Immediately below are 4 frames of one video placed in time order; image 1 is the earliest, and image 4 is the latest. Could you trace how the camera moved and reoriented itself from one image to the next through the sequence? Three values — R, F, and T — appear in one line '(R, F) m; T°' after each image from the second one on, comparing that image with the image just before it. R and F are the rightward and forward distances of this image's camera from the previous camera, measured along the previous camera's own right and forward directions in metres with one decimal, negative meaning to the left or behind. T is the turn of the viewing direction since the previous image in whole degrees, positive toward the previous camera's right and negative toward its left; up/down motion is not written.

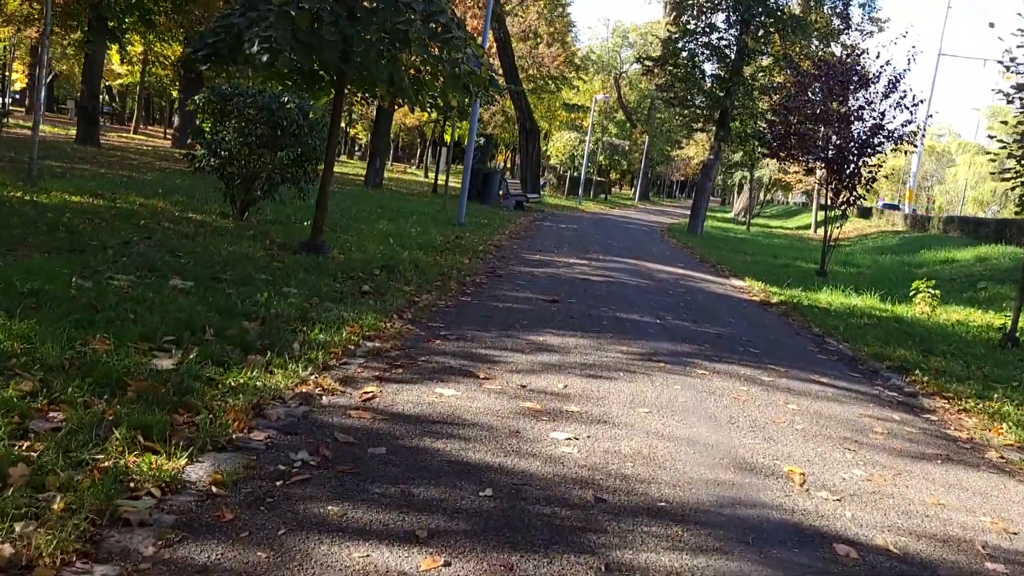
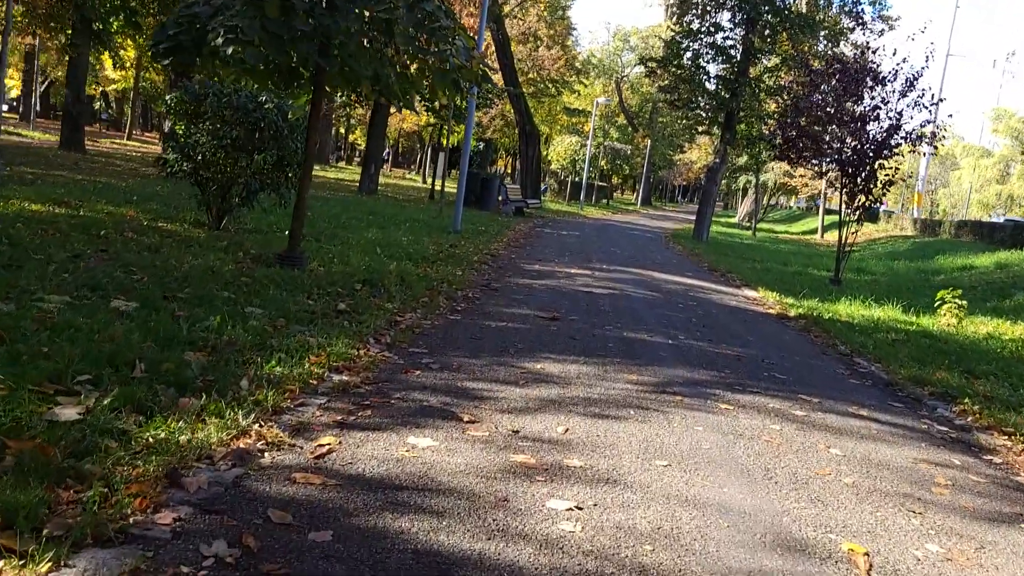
(+0.1, +0.9) m; 0°
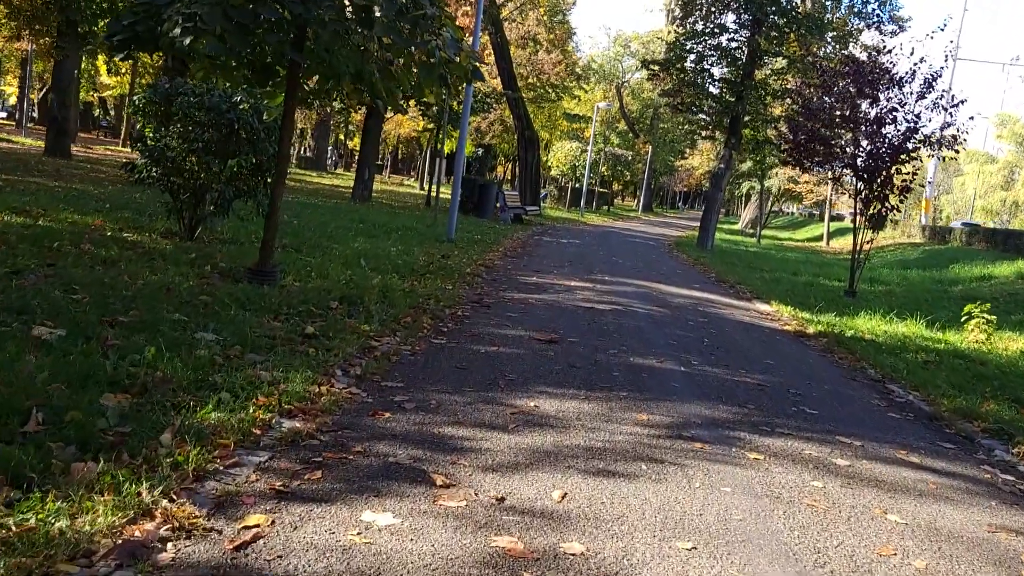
(+0.1, +0.8) m; 0°
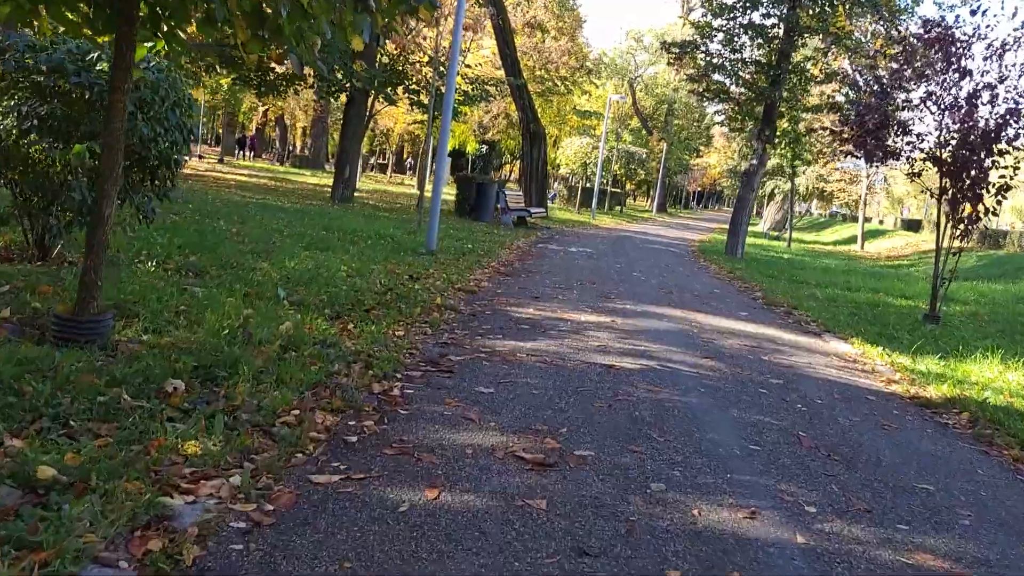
(+0.2, +3.1) m; -1°
